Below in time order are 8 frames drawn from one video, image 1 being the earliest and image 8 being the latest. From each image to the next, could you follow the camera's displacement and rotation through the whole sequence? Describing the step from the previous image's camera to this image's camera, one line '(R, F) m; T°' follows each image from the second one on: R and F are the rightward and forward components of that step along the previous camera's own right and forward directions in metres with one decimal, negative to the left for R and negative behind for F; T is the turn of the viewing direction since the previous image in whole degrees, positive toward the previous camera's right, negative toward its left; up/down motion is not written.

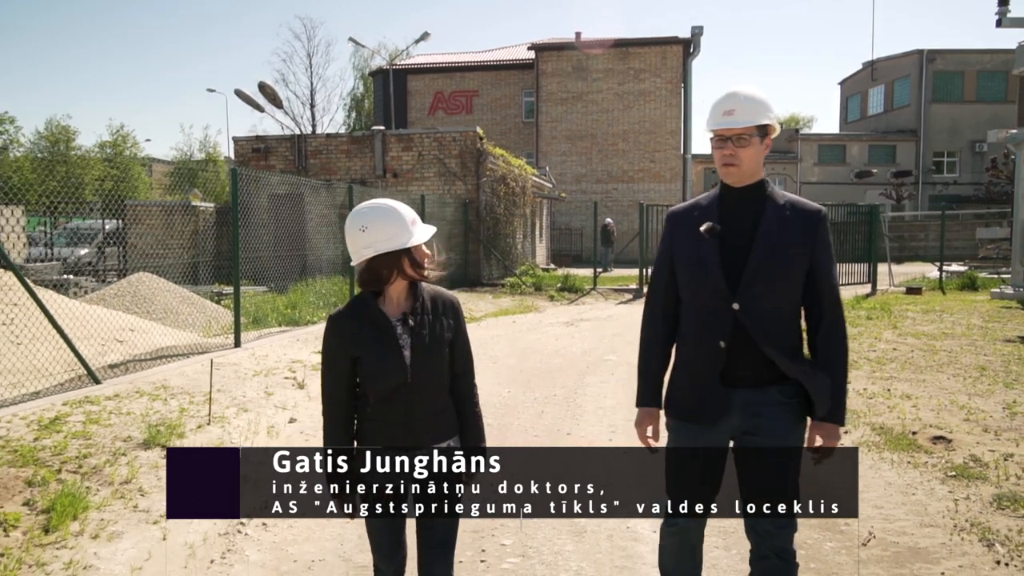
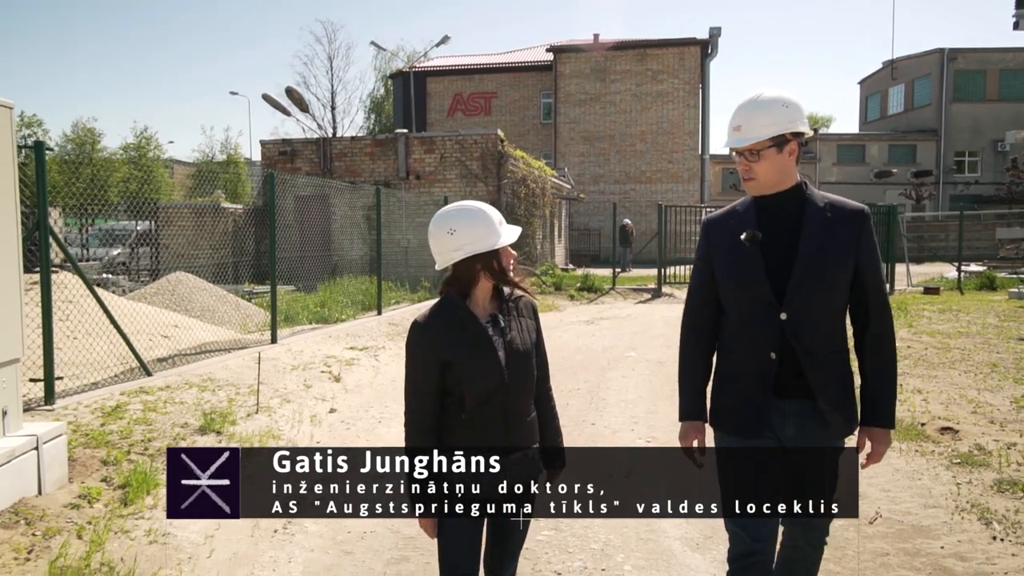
(-0.1, -0.4) m; -1°
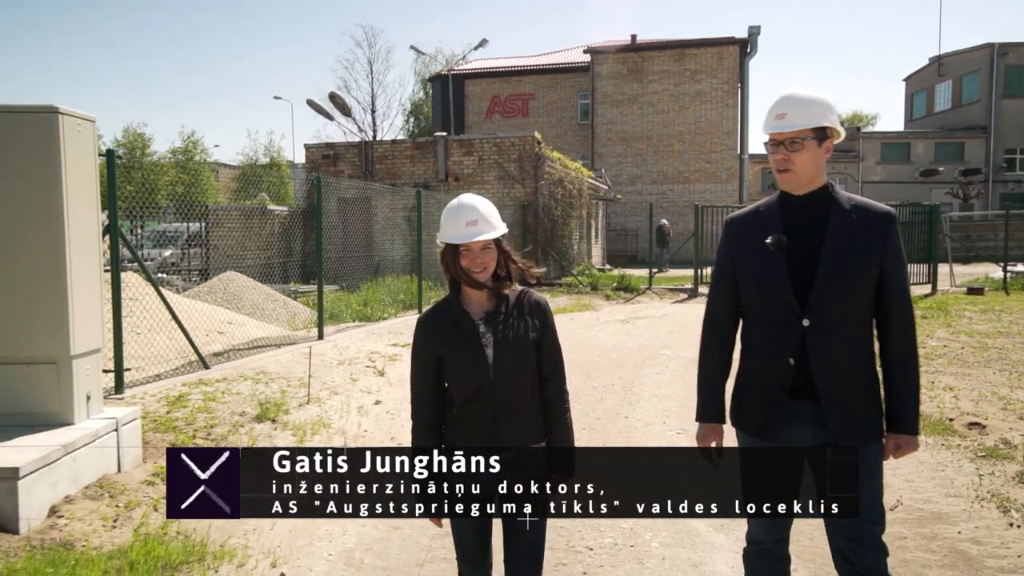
(0.0, -0.3) m; -3°
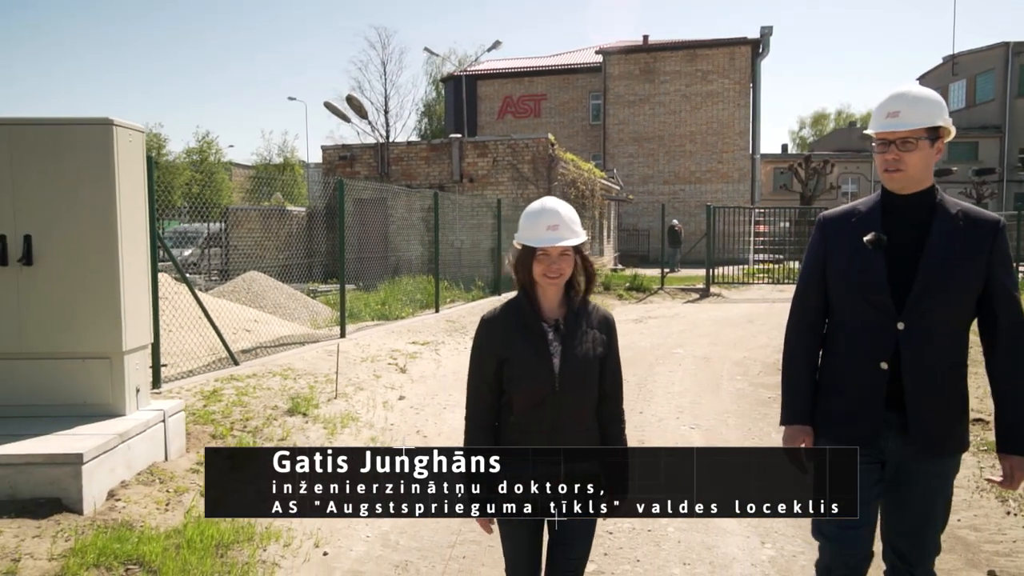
(-0.1, -0.3) m; -1°
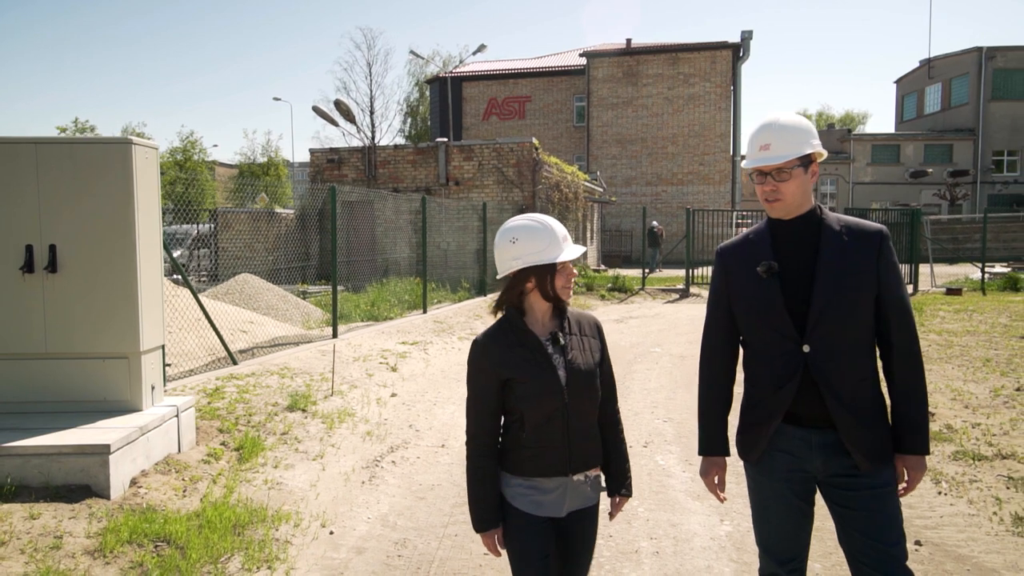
(0.0, -0.4) m; +1°
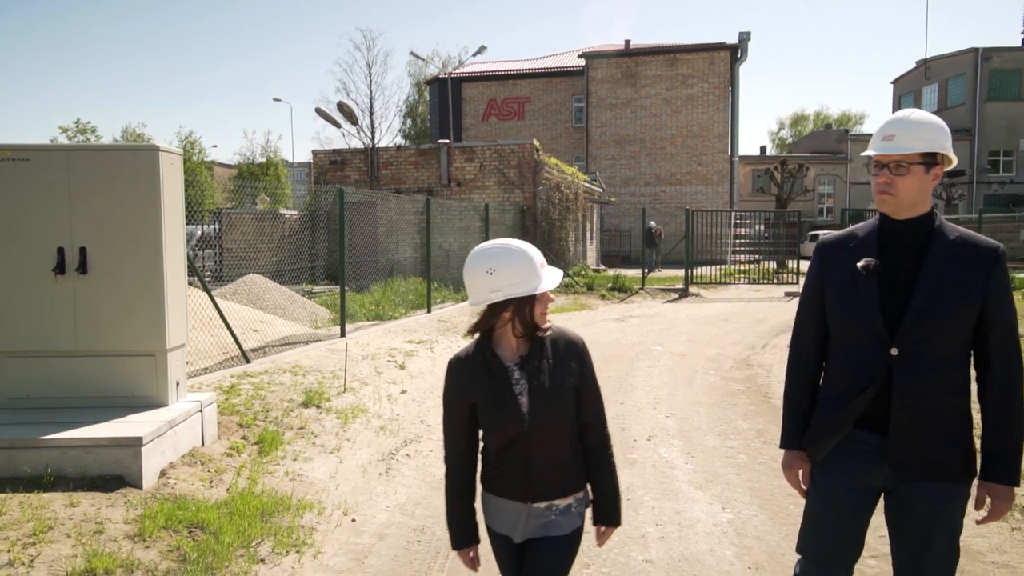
(-0.1, -0.2) m; 0°
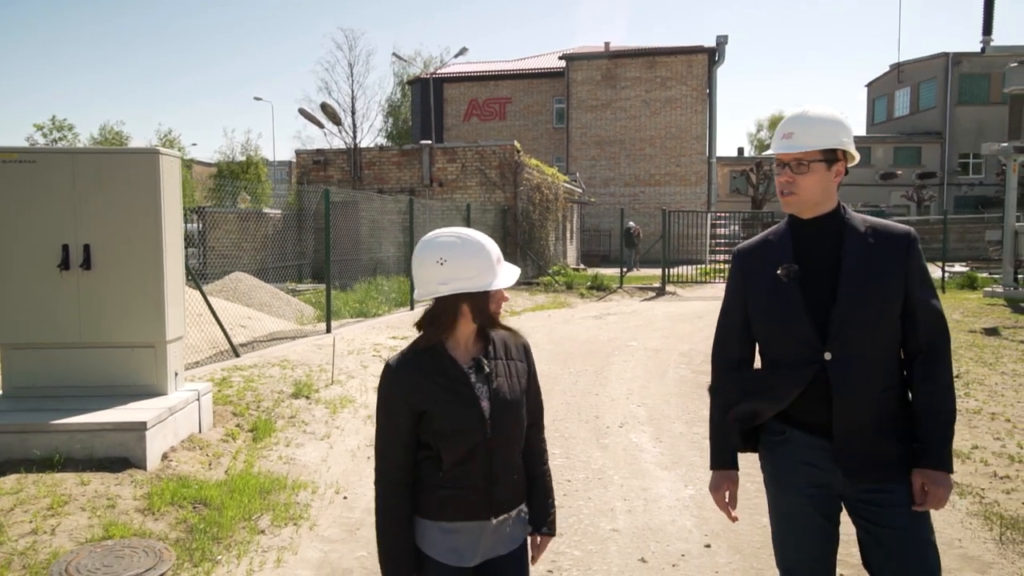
(0.0, -0.4) m; +1°
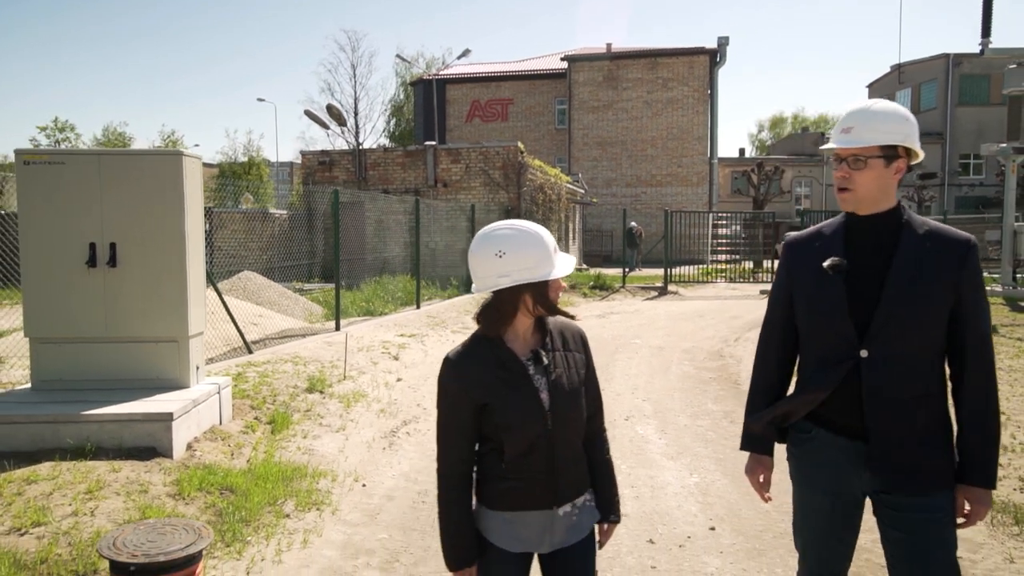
(-0.1, -0.2) m; 0°
